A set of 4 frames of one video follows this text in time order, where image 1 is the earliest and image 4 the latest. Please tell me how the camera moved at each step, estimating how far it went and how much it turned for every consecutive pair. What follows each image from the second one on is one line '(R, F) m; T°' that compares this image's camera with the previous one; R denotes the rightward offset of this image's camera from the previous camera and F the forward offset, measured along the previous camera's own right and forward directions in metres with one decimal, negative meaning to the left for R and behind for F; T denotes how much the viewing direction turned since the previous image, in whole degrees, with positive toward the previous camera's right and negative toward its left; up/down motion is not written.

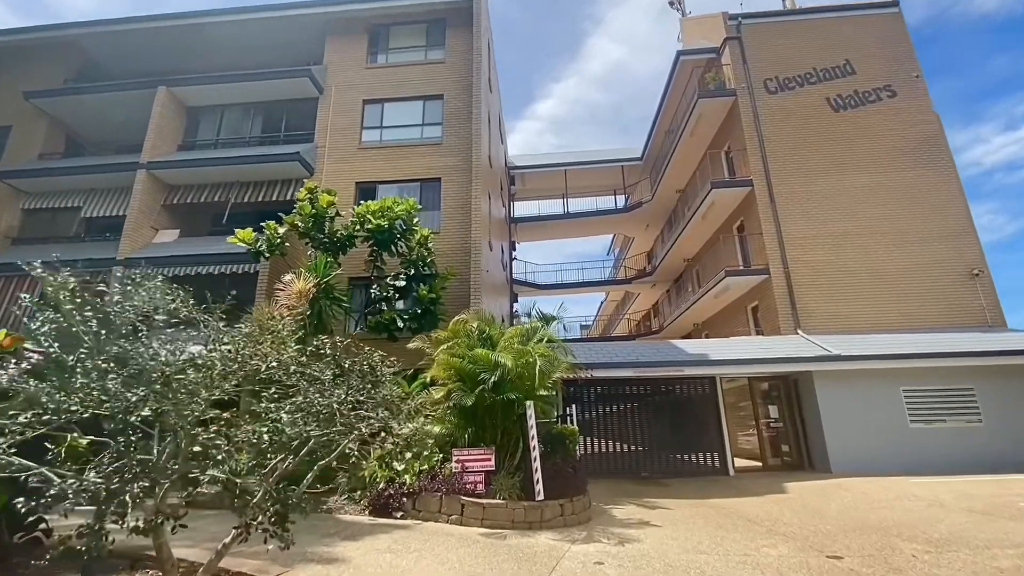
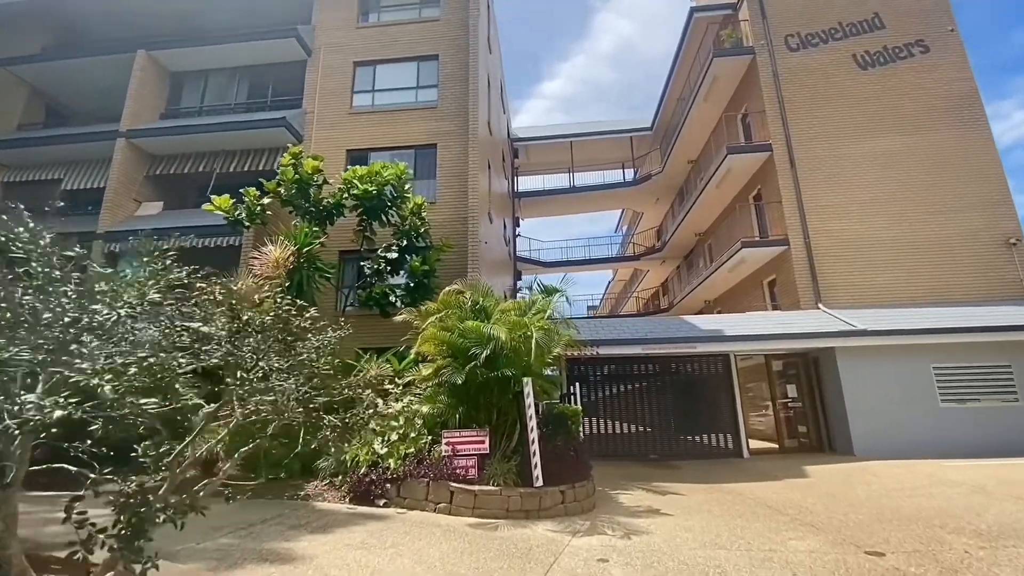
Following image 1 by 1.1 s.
(+0.2, +0.9) m; -1°
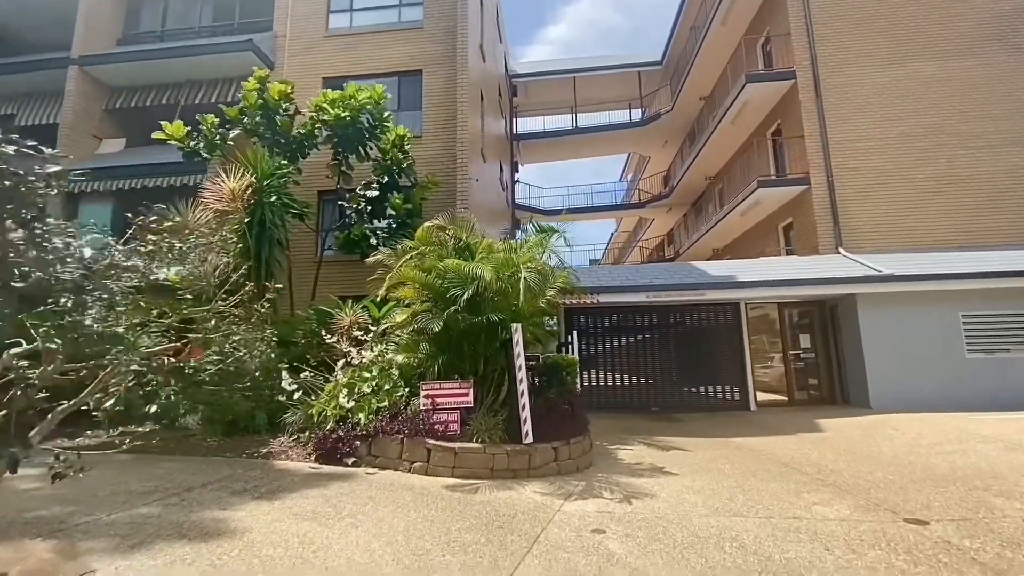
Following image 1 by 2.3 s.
(+0.2, +1.1) m; 0°
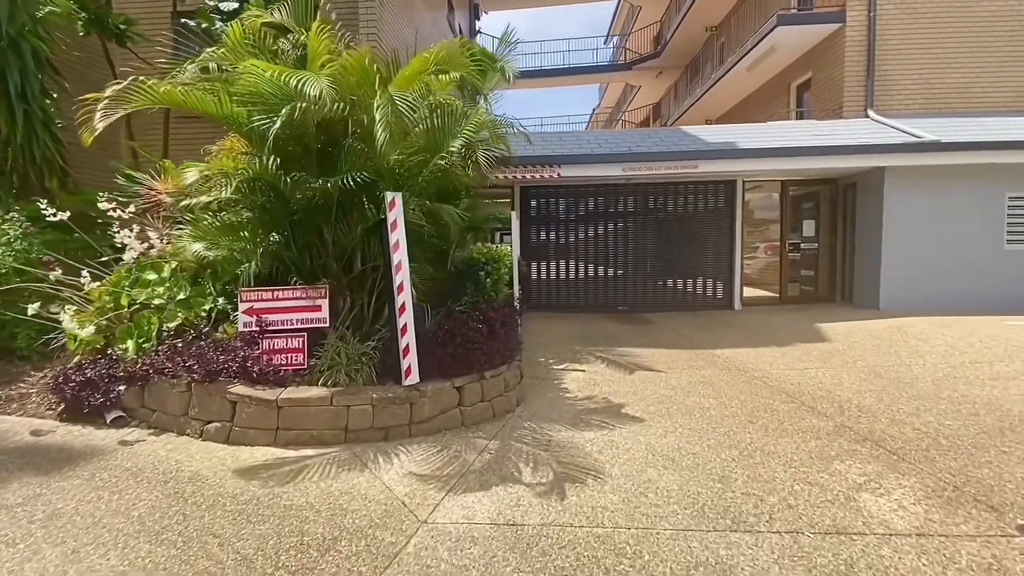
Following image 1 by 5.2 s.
(+0.9, +2.7) m; +2°
